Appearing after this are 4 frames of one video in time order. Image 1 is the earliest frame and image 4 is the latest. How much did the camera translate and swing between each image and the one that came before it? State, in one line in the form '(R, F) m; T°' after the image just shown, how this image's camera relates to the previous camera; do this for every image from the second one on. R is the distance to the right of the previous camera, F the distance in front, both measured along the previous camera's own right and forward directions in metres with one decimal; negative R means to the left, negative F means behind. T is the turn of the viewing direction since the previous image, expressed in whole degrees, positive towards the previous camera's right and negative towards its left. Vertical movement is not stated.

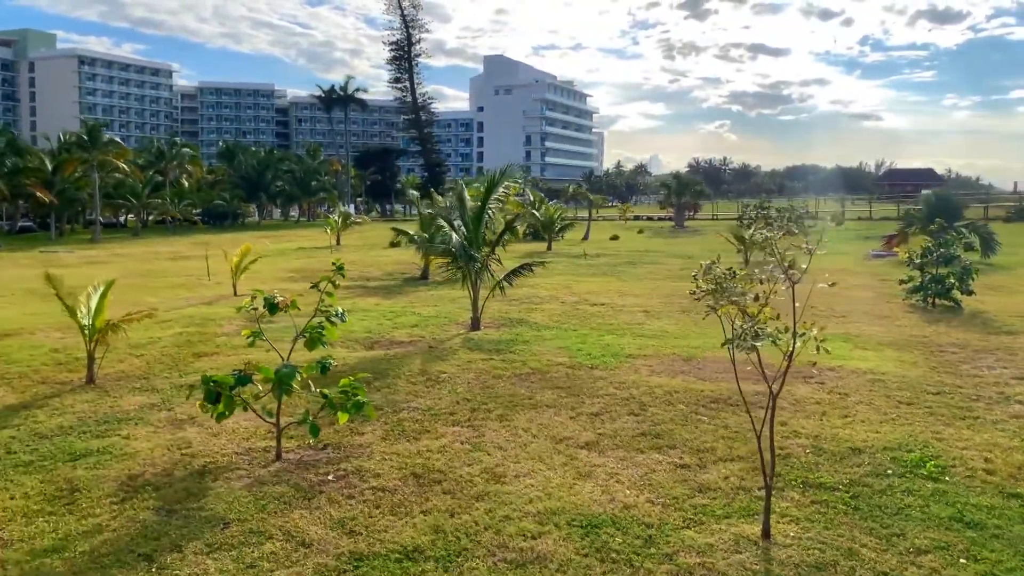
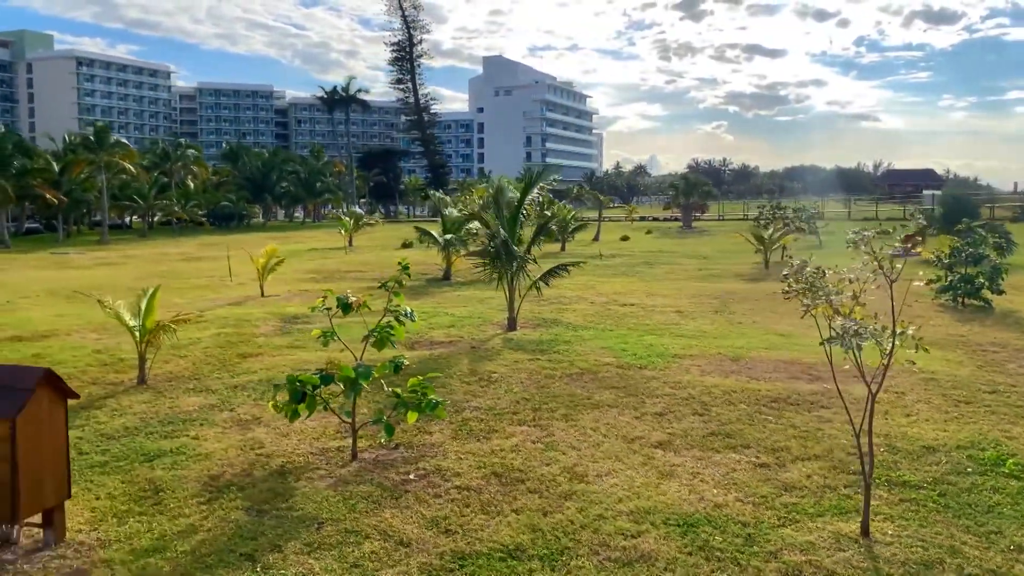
(-0.6, 0.0) m; 0°
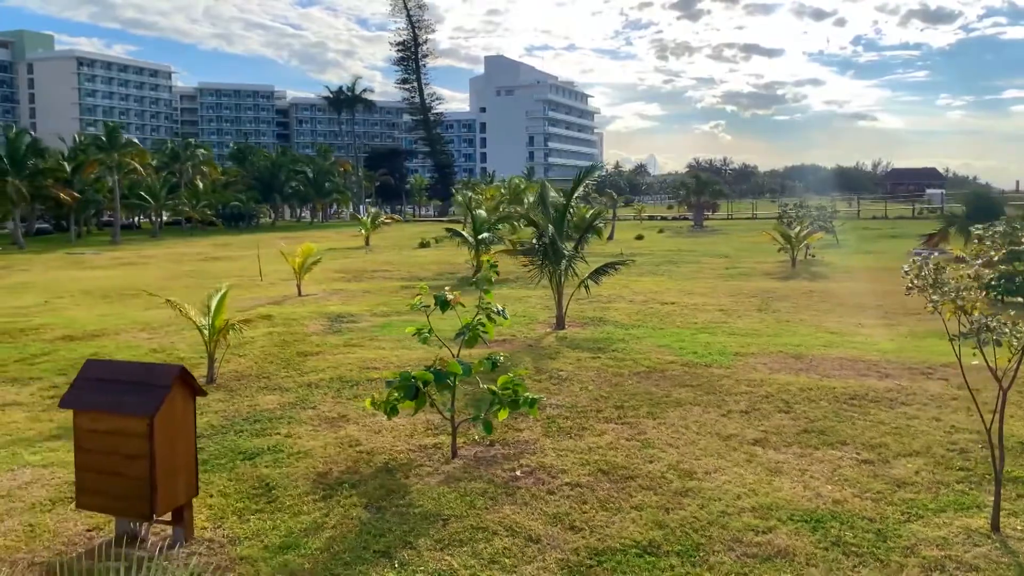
(-0.8, 0.0) m; 0°
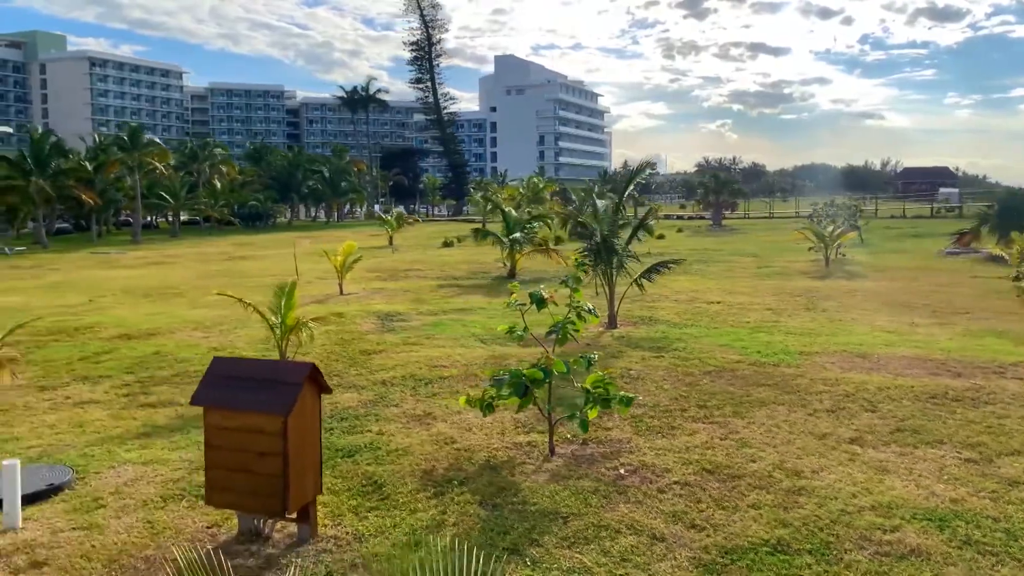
(-0.7, 0.0) m; 0°
